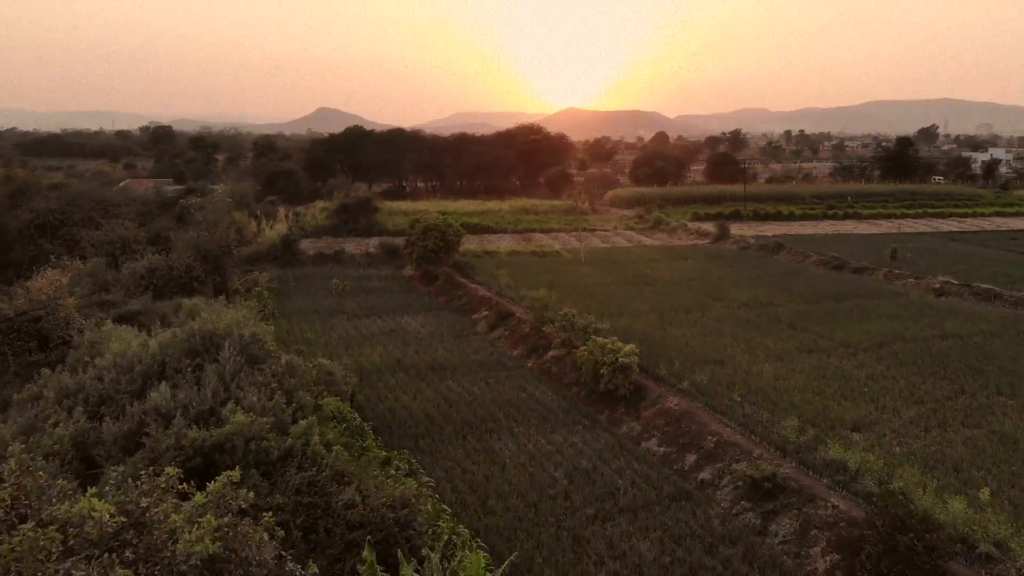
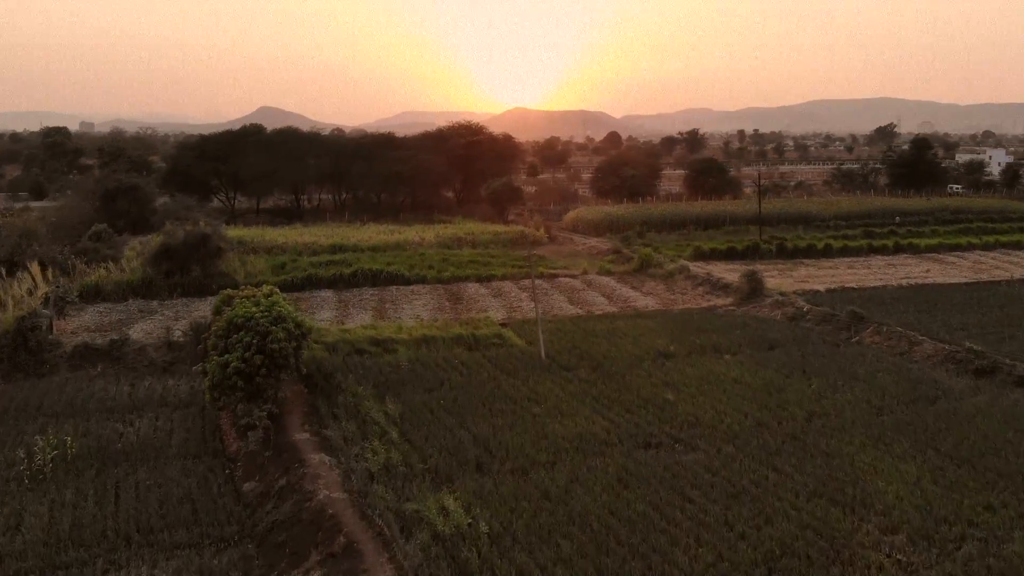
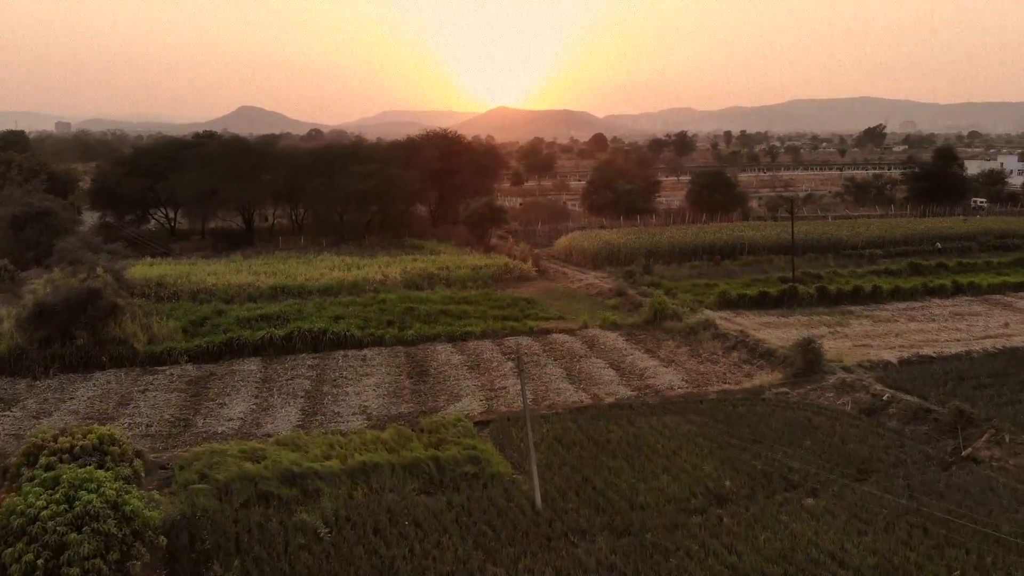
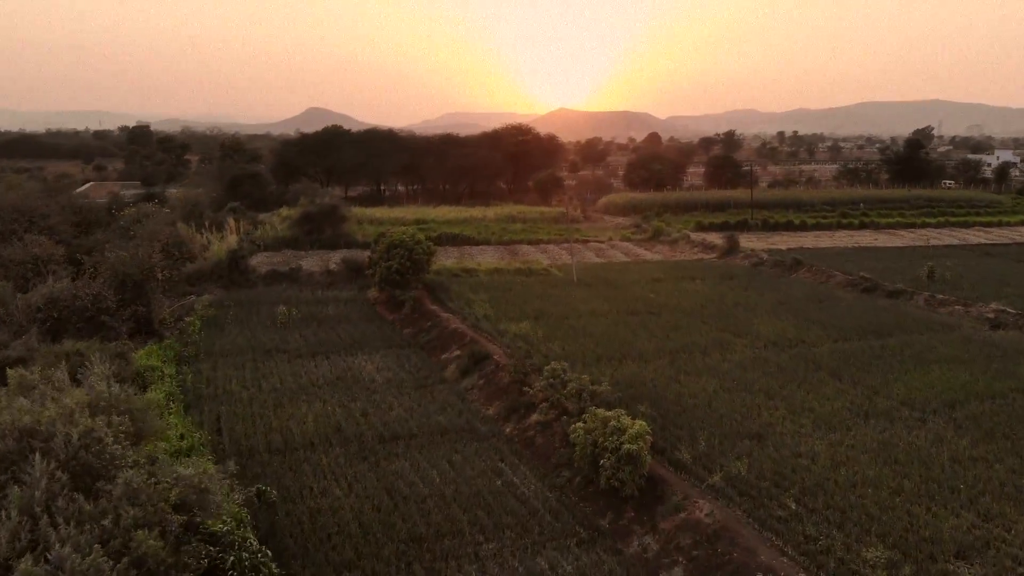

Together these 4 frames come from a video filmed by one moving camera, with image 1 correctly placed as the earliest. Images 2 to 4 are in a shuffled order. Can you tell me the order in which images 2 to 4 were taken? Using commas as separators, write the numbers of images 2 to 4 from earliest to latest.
4, 2, 3
